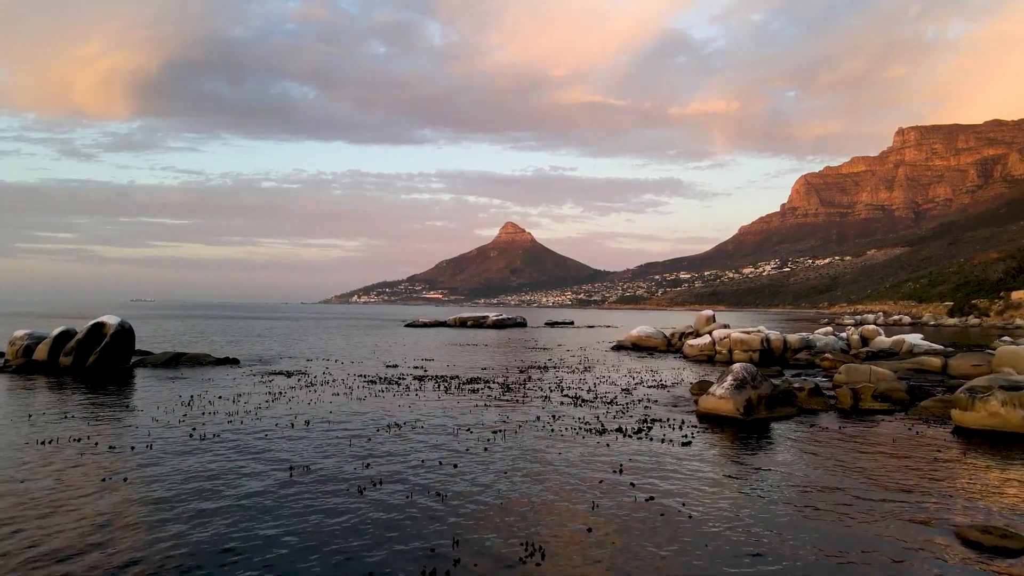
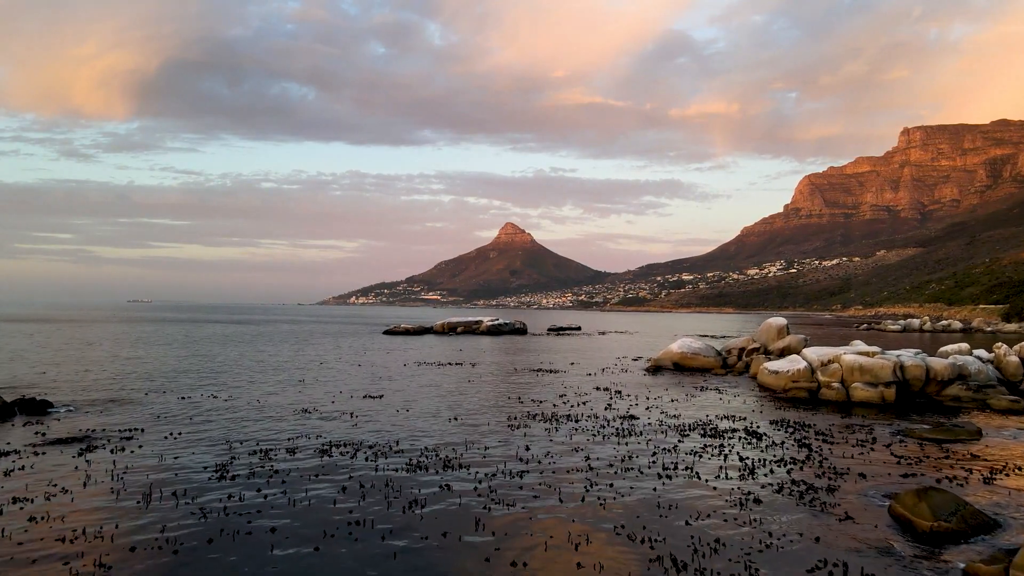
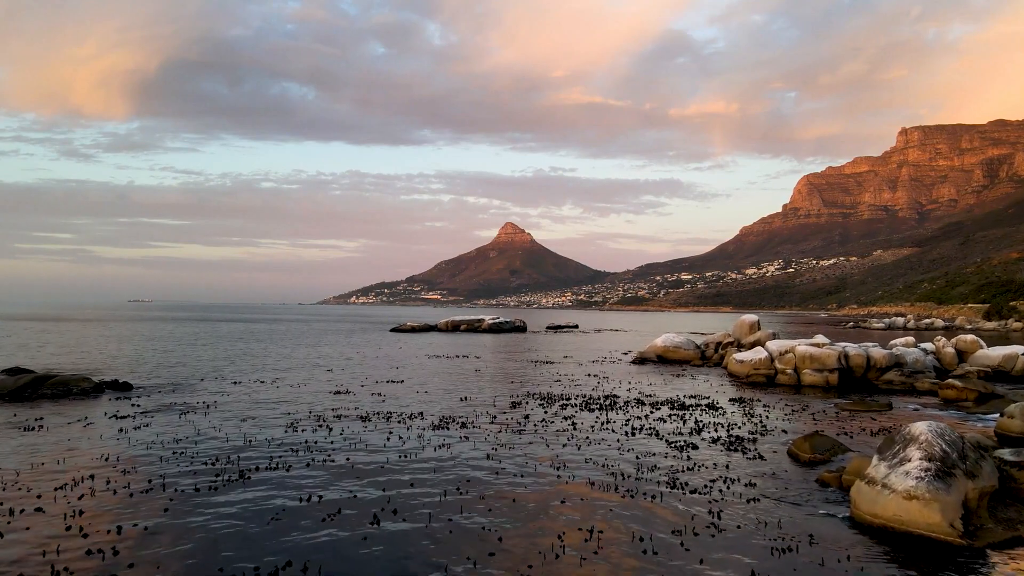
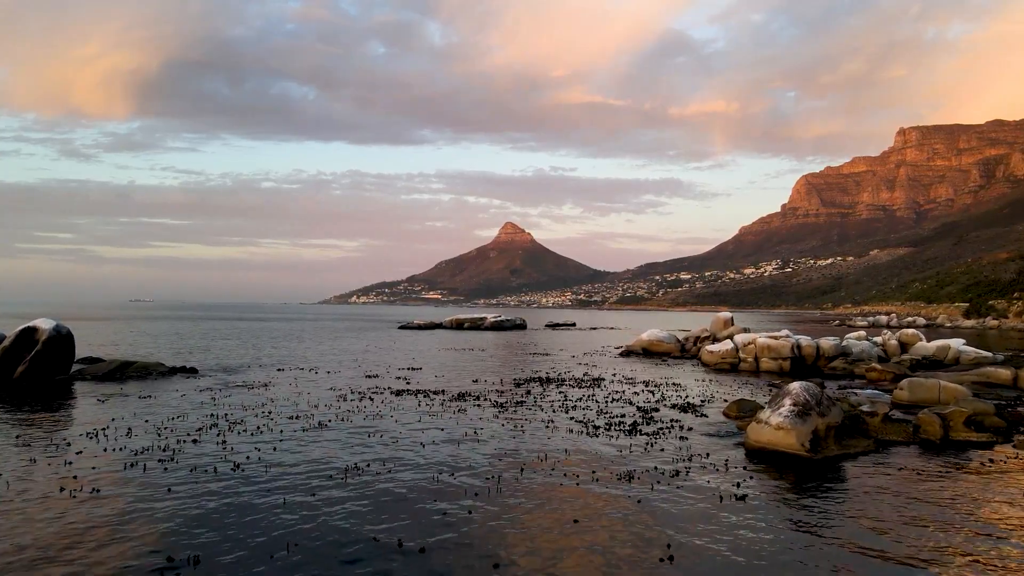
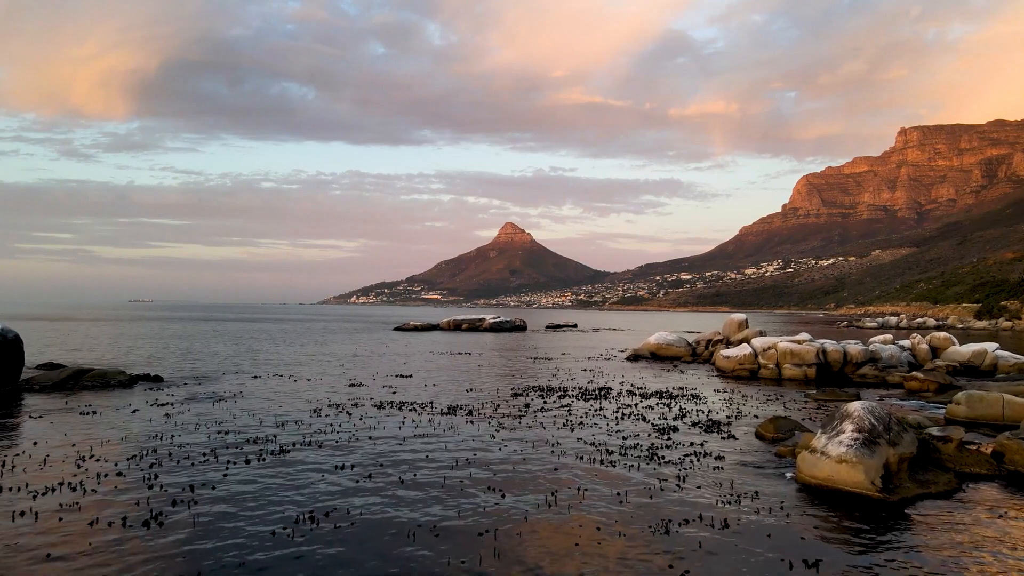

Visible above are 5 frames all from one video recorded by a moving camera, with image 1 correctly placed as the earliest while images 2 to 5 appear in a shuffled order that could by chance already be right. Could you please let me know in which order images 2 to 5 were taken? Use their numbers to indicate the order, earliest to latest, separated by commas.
4, 5, 3, 2
